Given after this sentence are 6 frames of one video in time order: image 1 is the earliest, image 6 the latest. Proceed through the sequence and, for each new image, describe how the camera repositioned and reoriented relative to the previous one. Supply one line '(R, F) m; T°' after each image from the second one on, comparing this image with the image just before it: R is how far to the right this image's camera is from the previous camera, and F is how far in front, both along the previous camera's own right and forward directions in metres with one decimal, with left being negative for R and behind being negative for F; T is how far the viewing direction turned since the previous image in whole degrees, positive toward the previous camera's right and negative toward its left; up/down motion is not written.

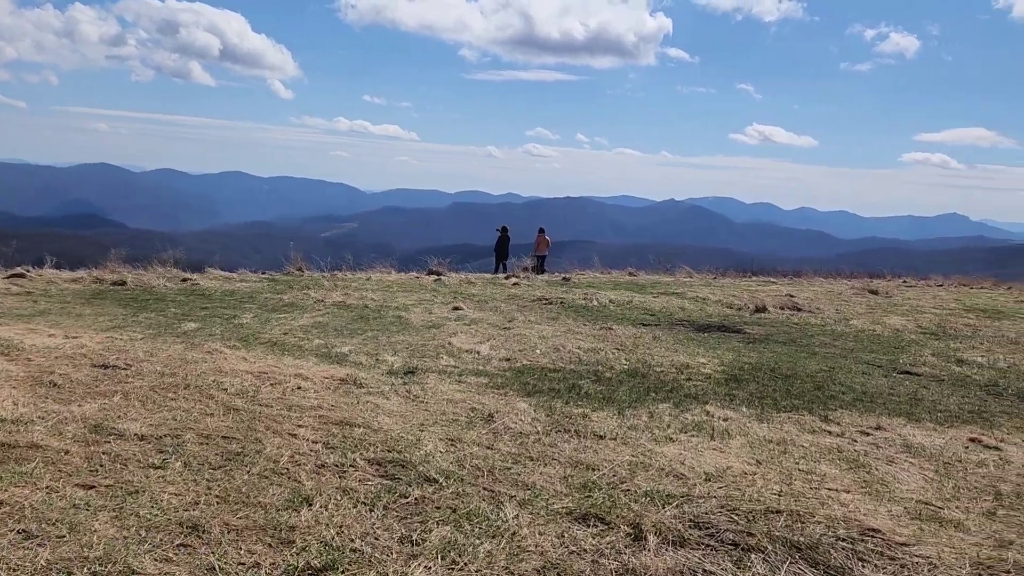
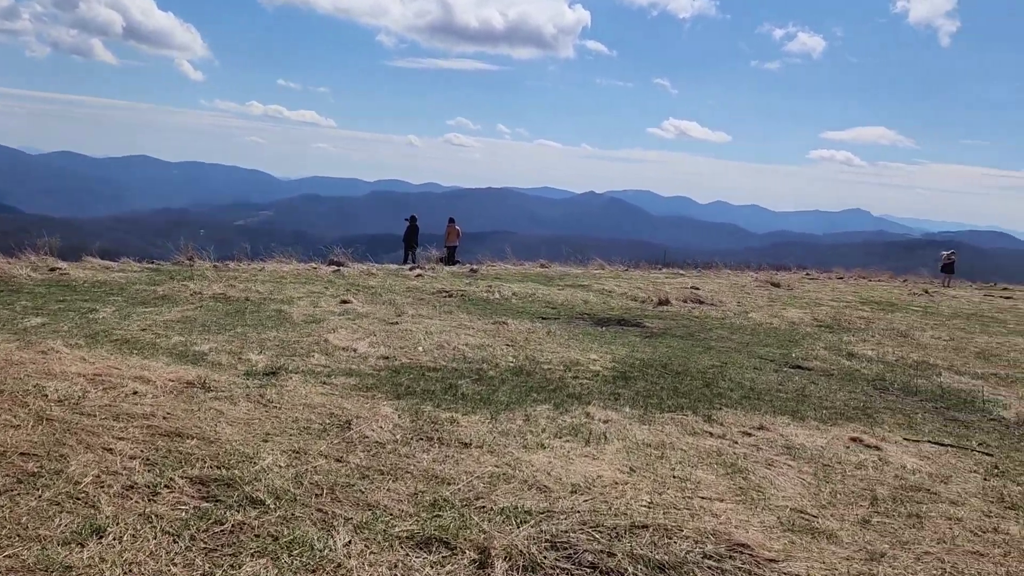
(+0.5, +0.6) m; +6°
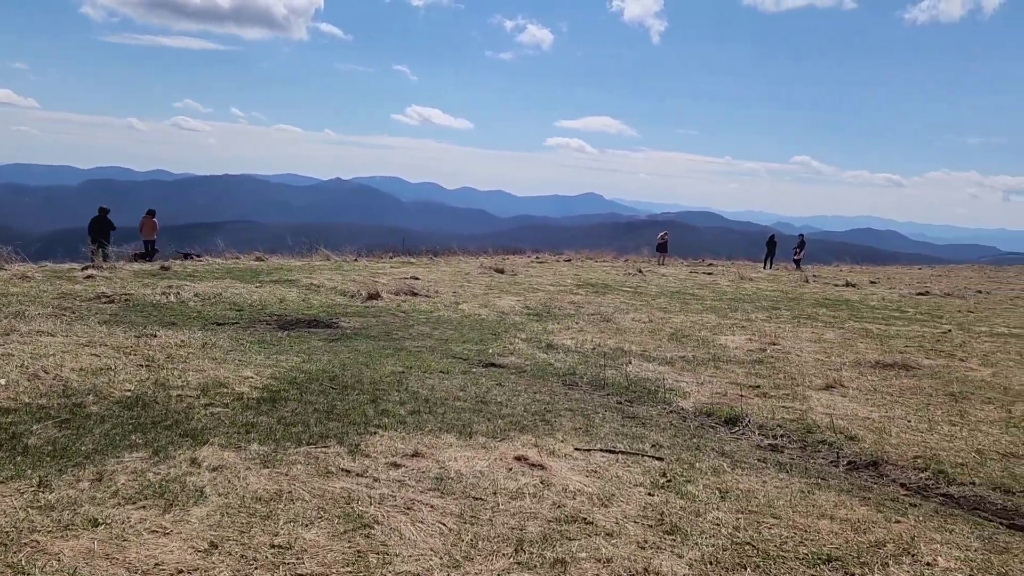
(+1.2, +1.2) m; +17°
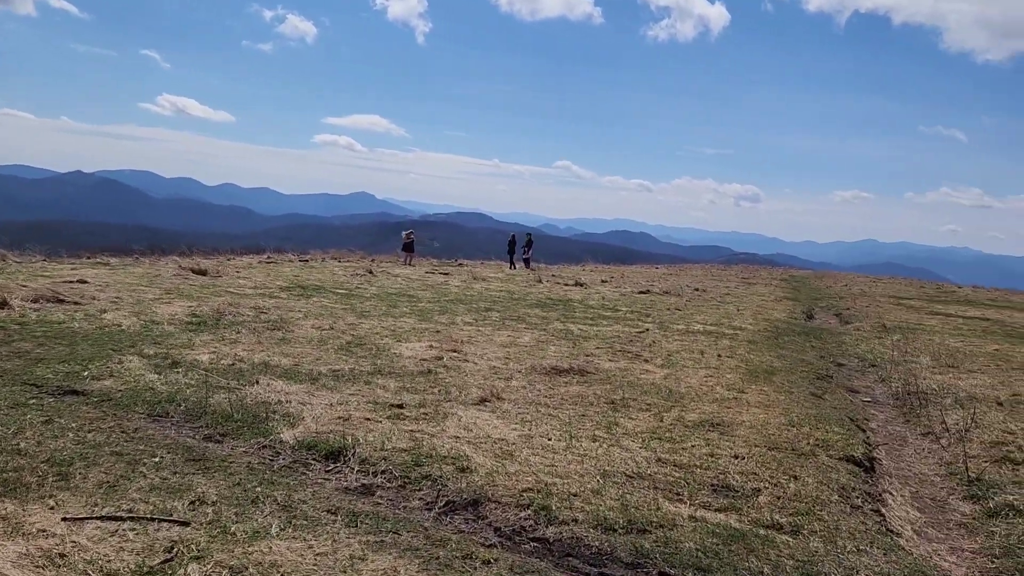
(+1.8, +1.3) m; +16°
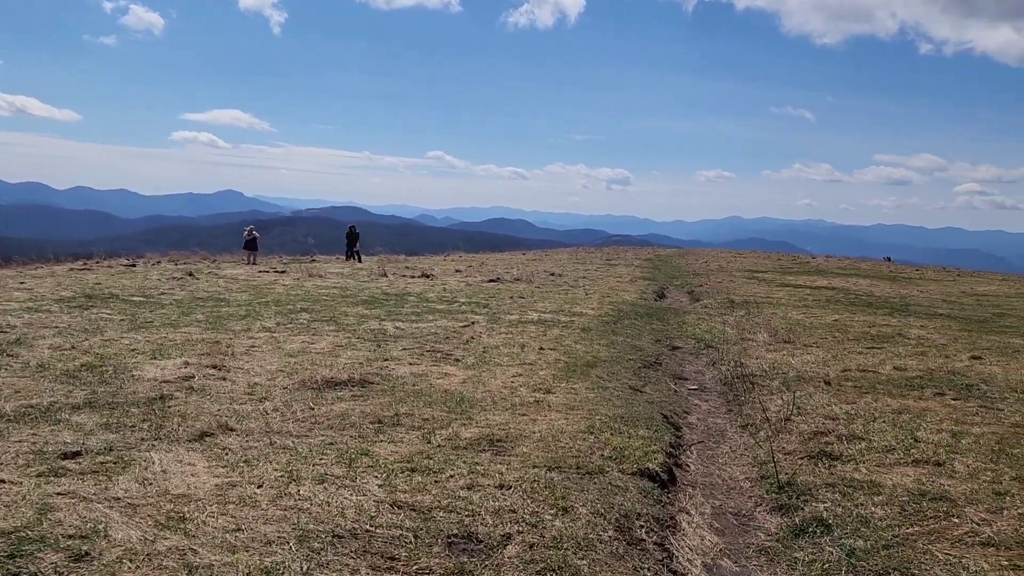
(+1.4, +1.6) m; +8°
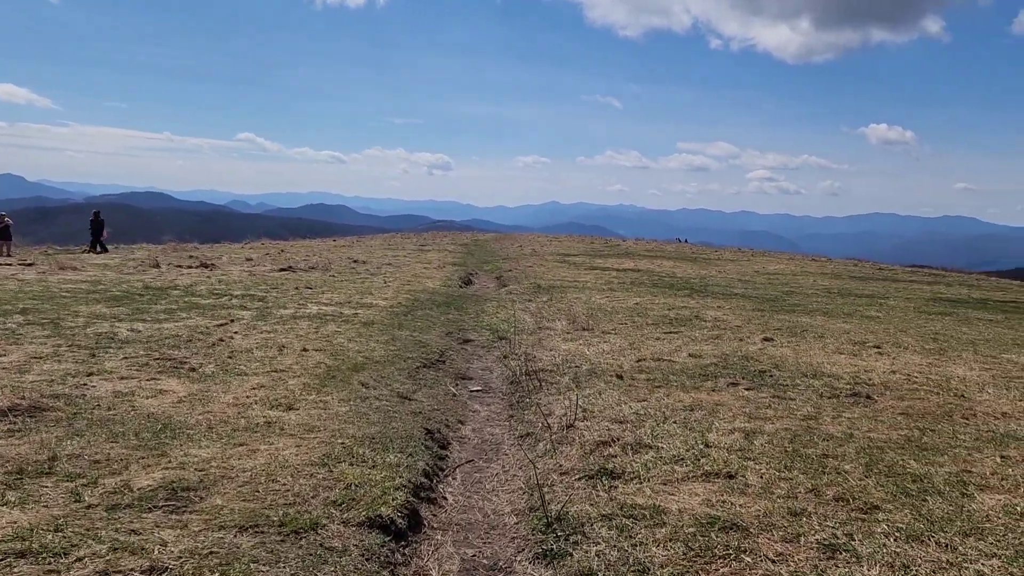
(+0.9, +1.6) m; +12°
